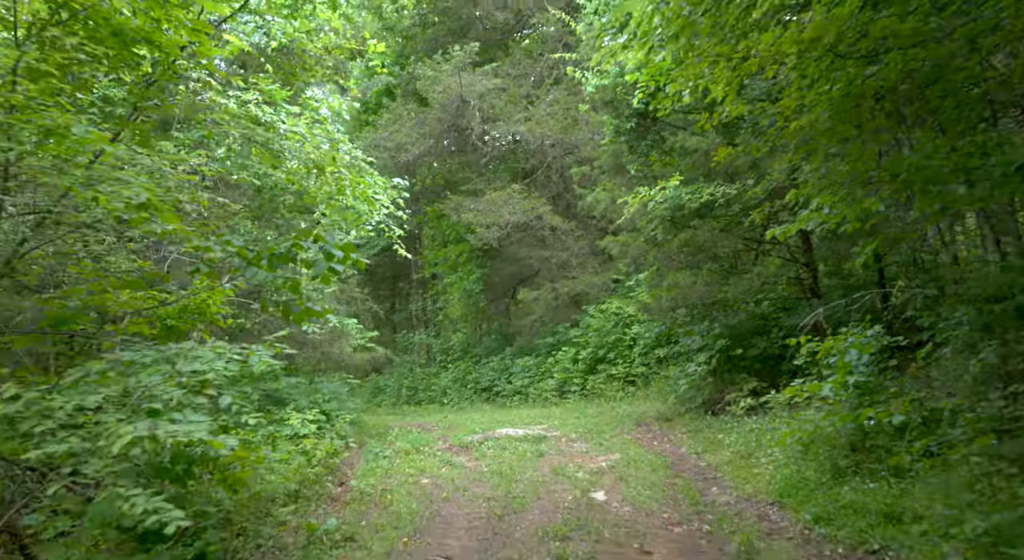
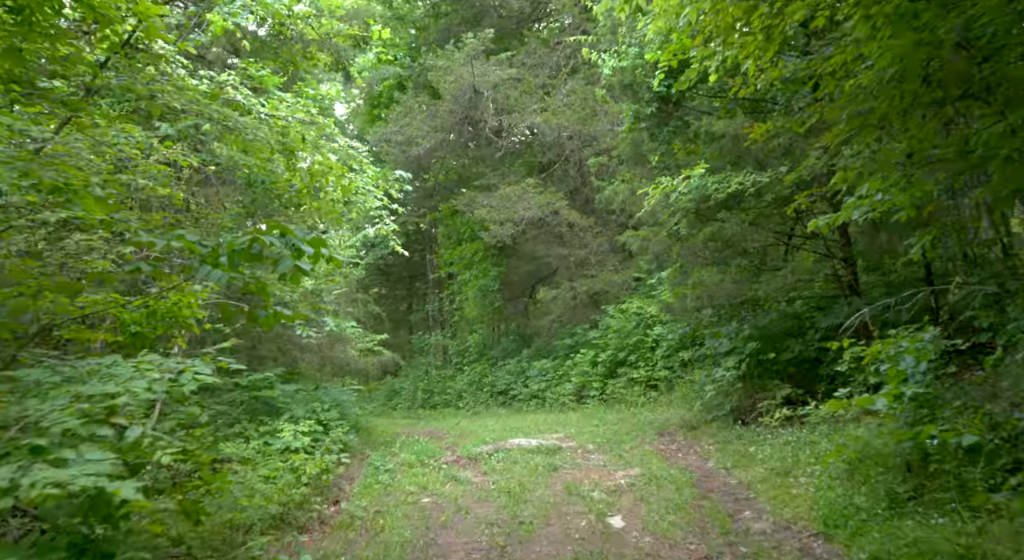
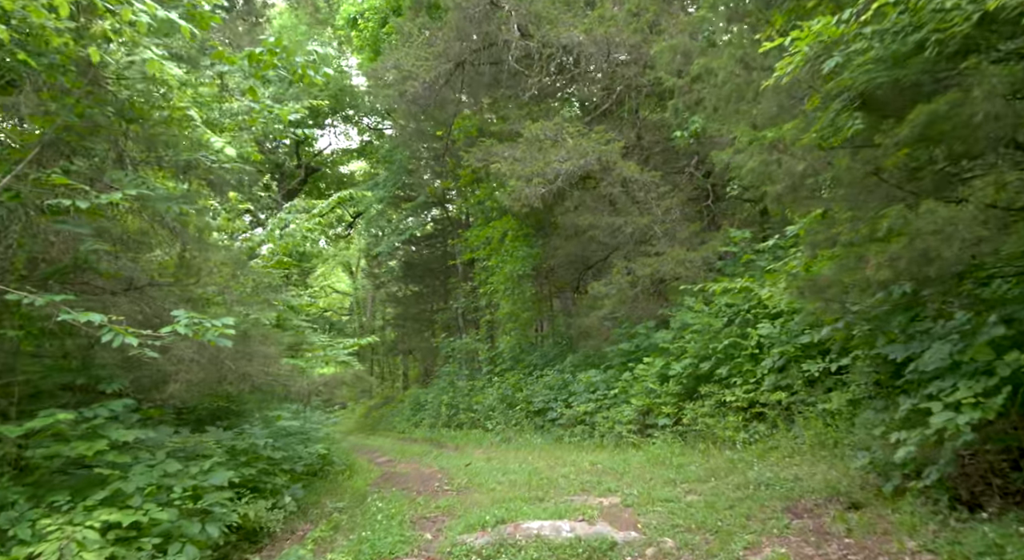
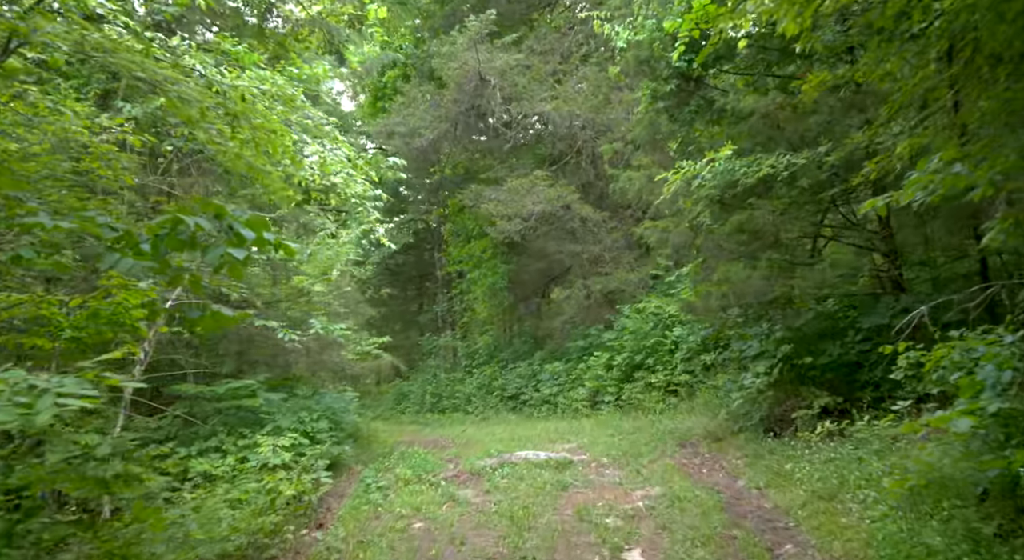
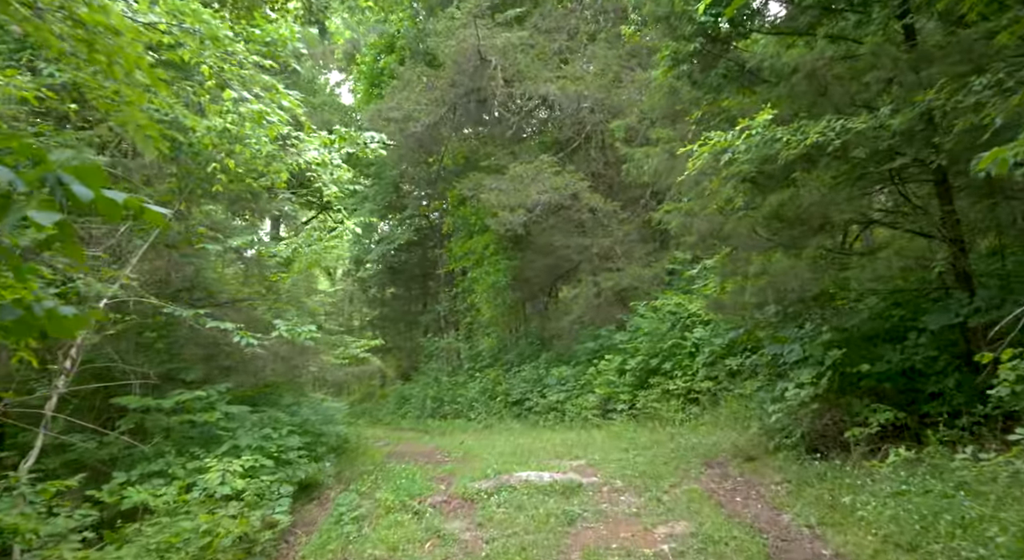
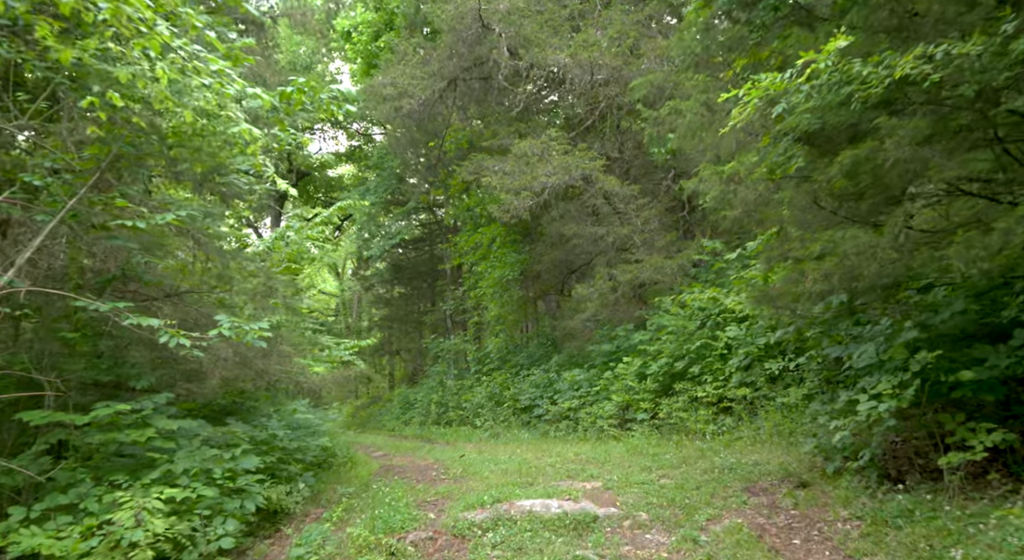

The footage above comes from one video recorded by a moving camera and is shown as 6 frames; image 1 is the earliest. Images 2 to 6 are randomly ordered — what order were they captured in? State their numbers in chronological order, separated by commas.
2, 4, 5, 6, 3
